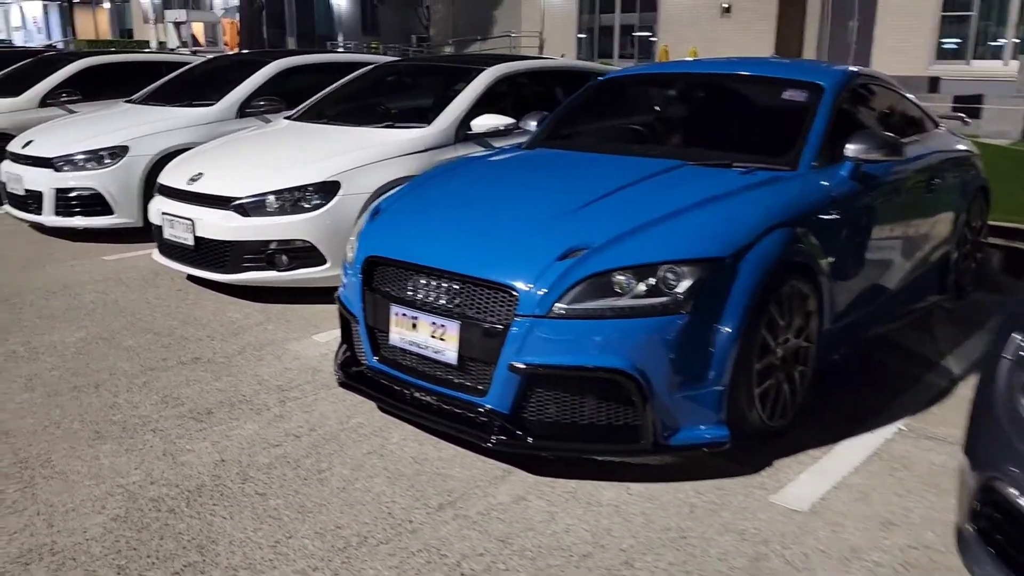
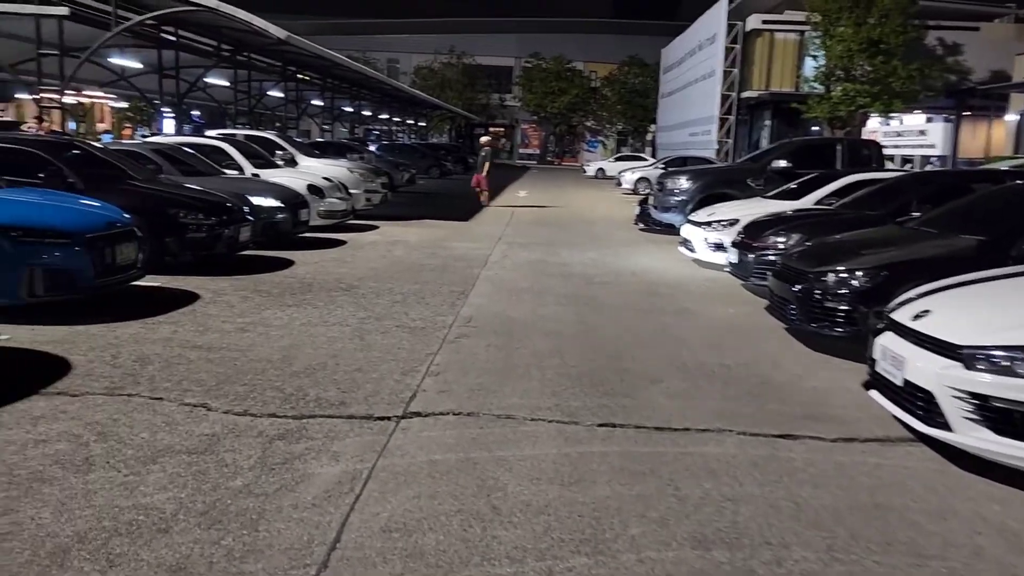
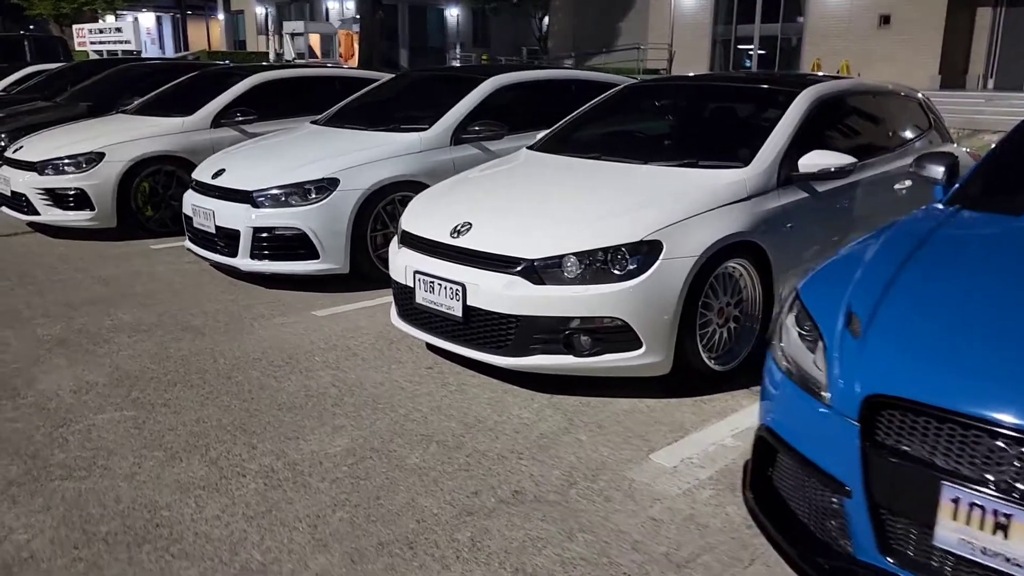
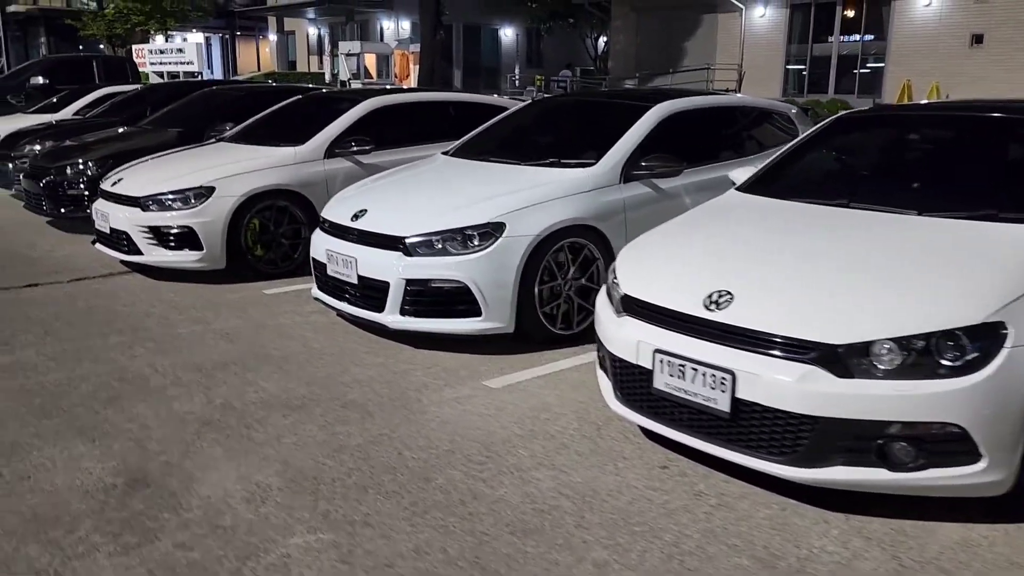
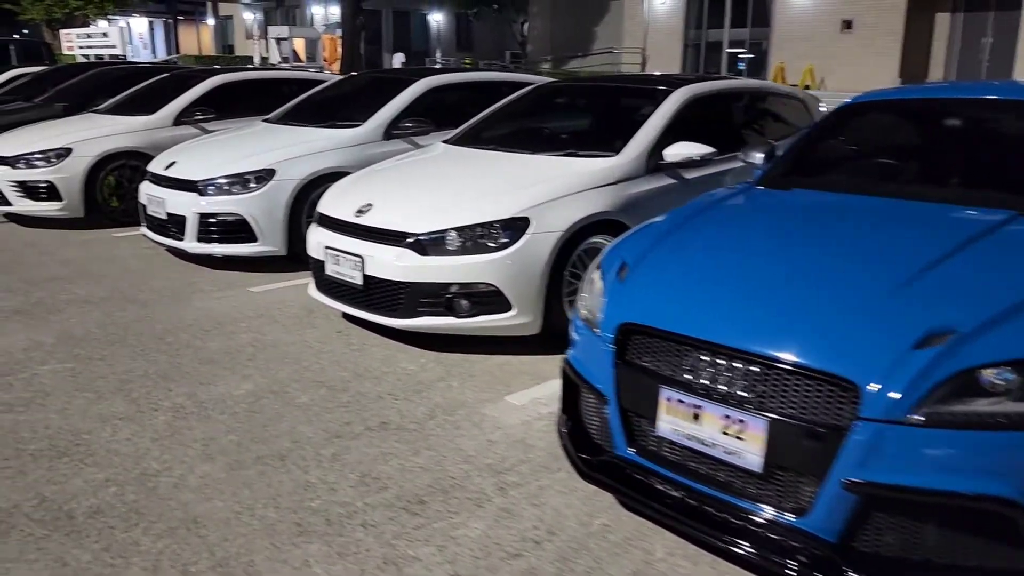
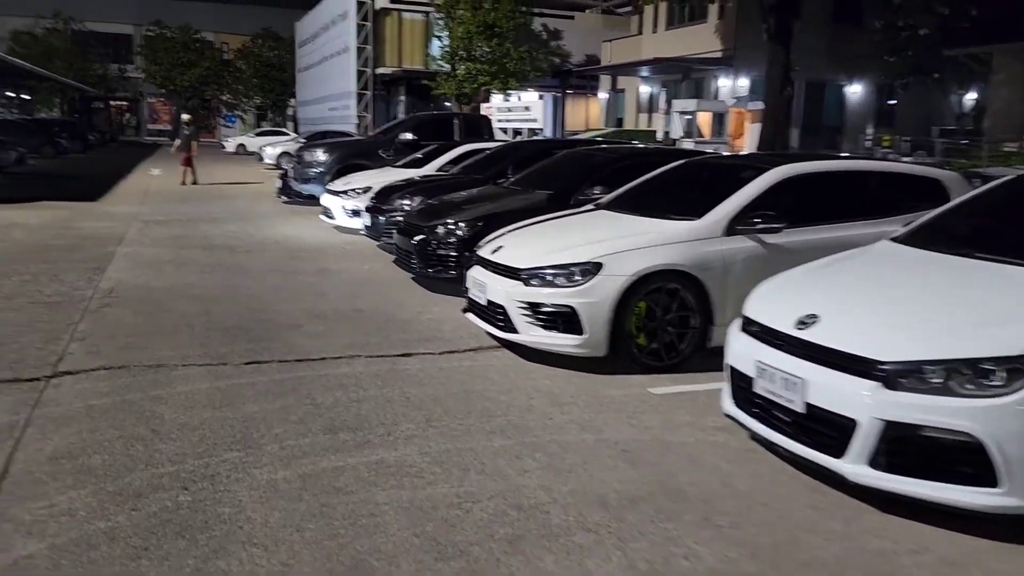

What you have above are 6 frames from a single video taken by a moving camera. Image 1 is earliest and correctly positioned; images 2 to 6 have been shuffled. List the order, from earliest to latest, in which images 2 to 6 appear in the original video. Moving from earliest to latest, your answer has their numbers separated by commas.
5, 3, 4, 6, 2
